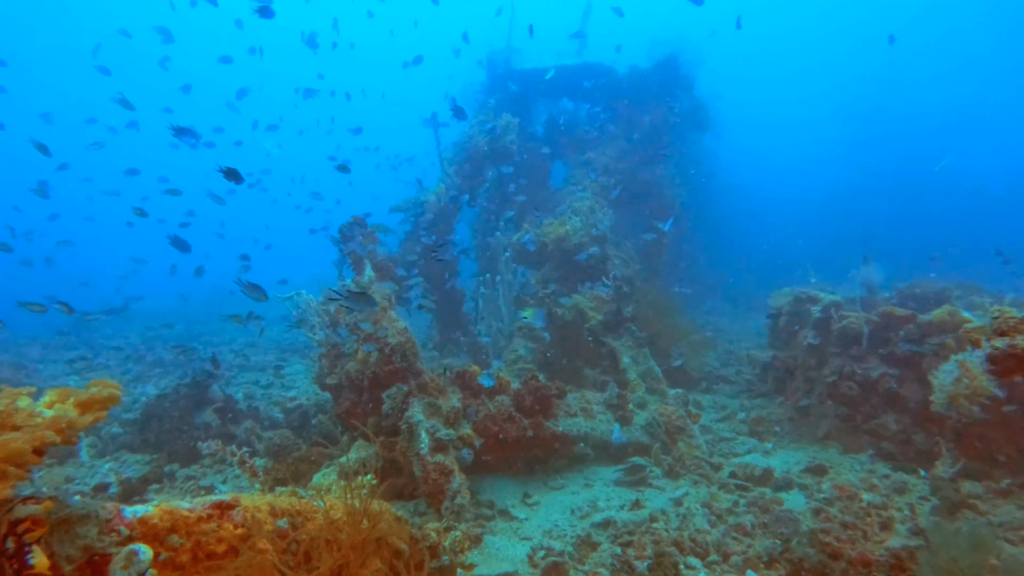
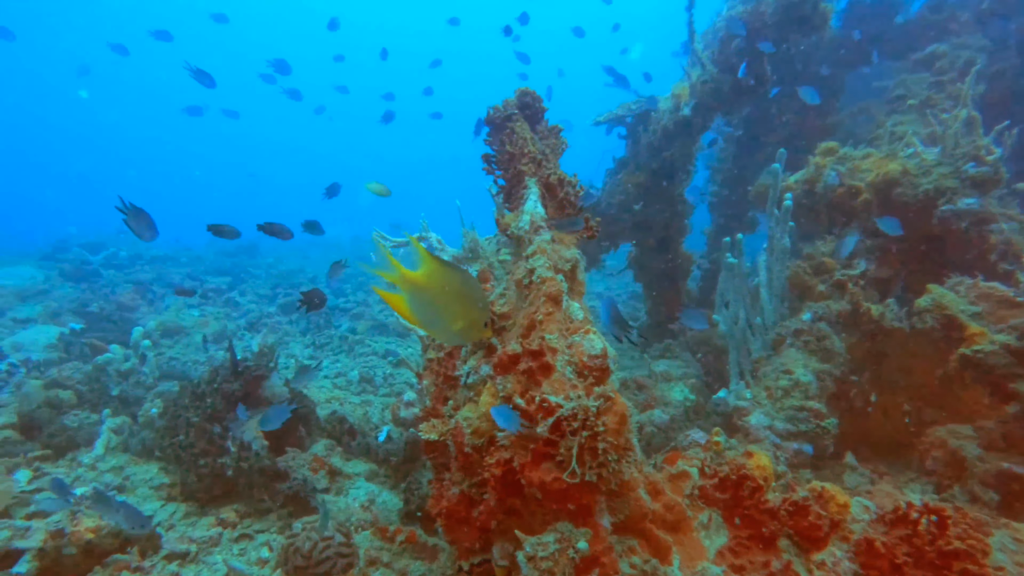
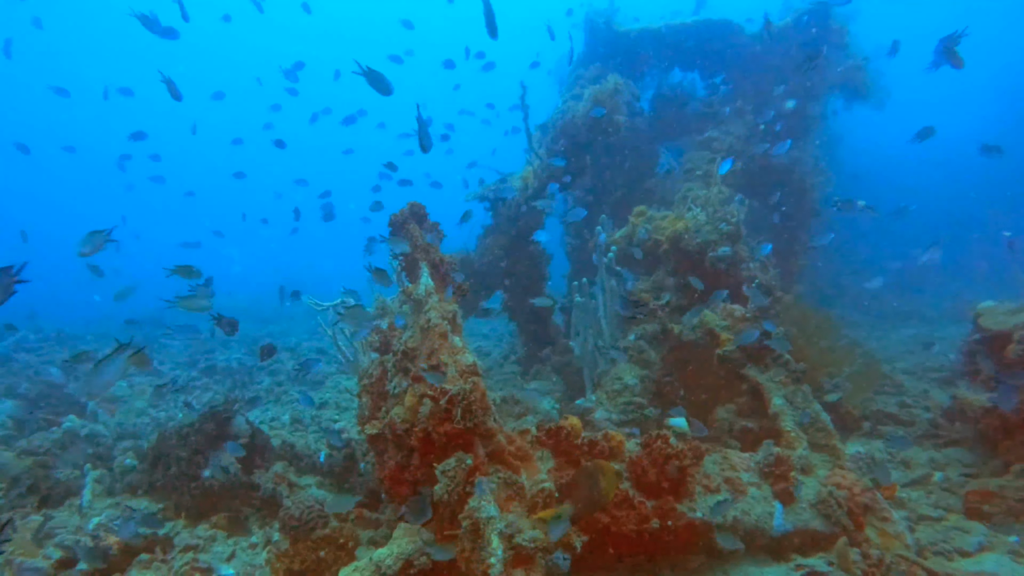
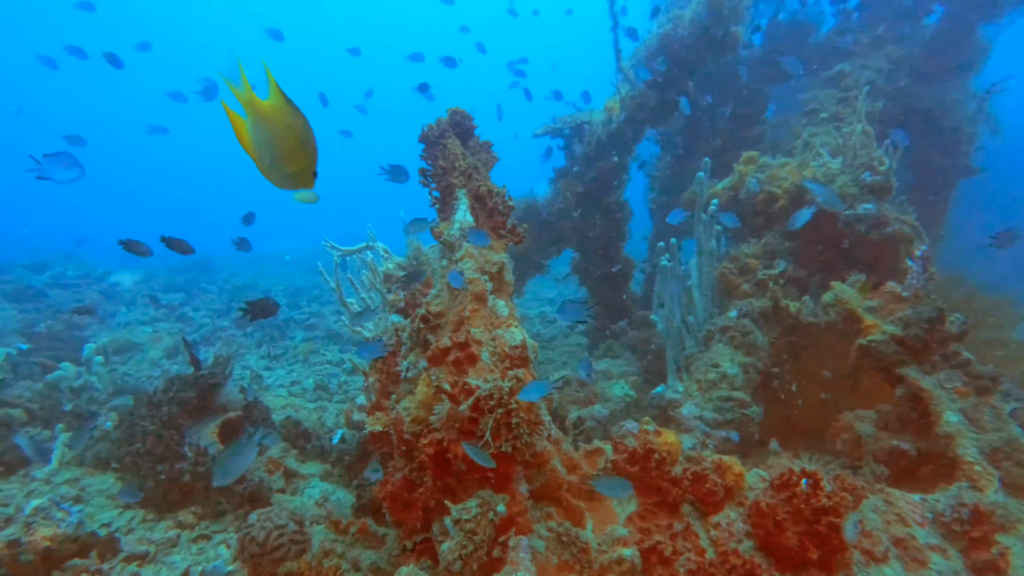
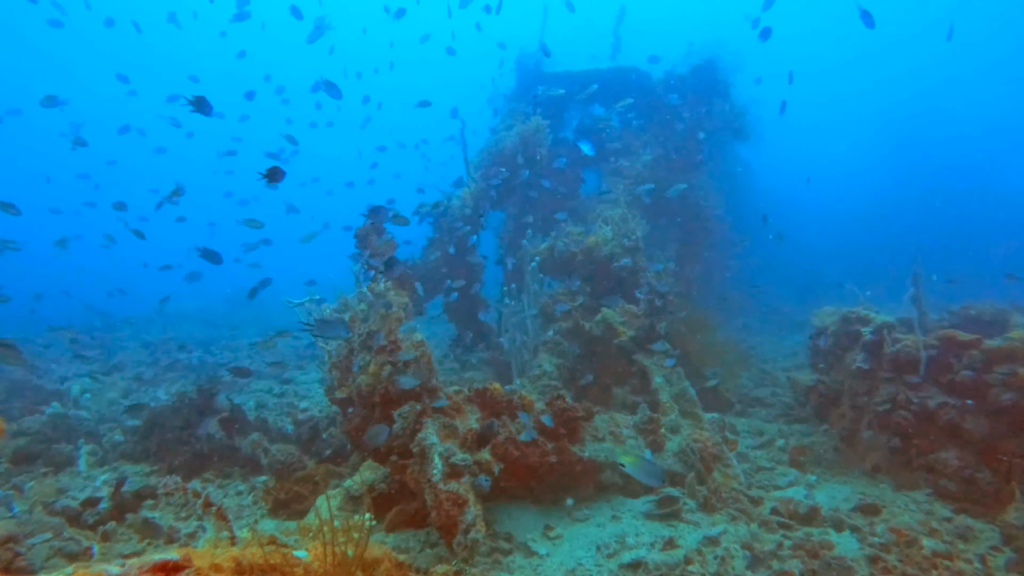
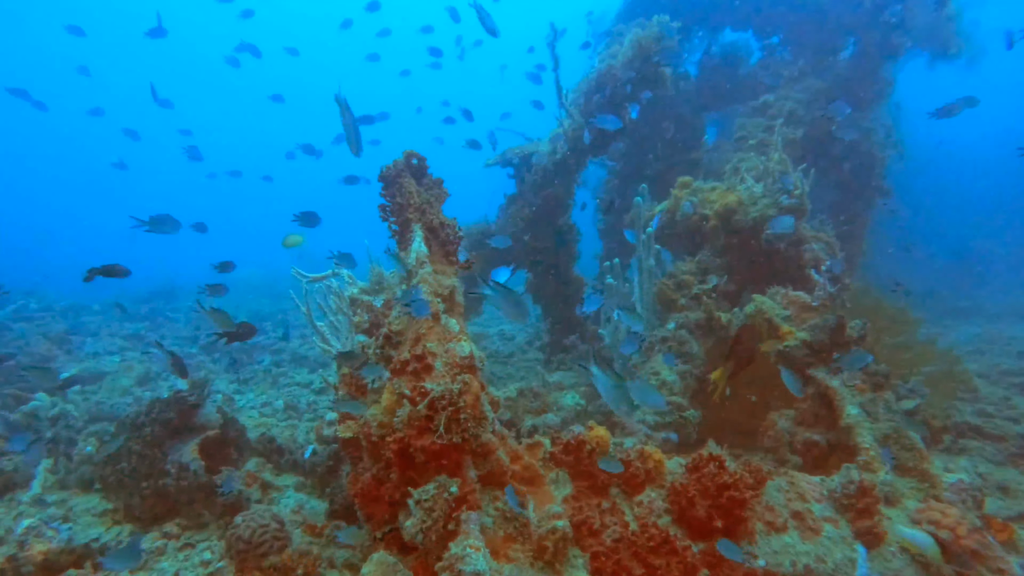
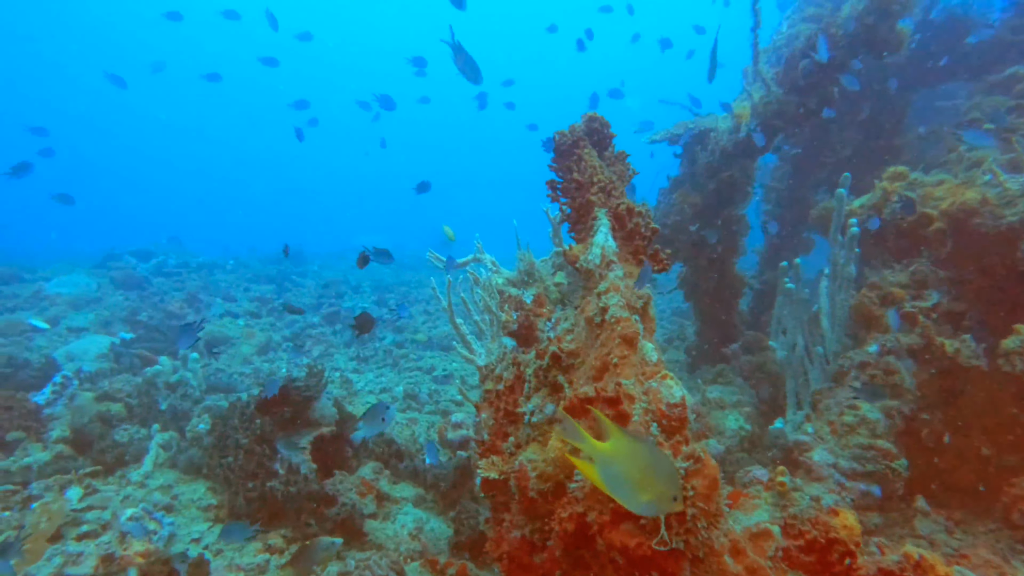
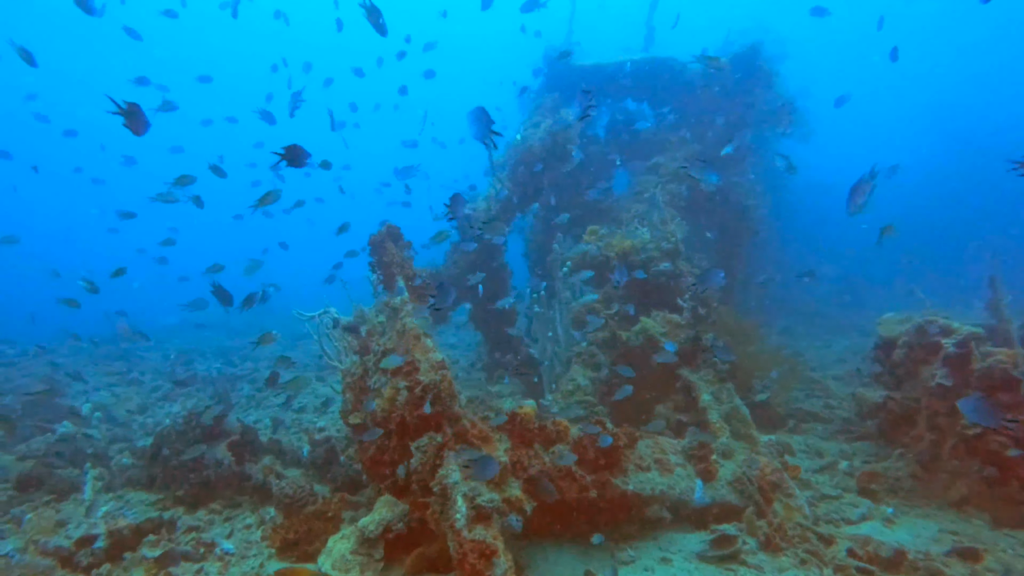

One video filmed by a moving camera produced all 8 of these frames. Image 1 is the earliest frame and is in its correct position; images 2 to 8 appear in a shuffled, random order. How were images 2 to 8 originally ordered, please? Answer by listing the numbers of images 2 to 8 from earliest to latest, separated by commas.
5, 8, 3, 6, 4, 2, 7
